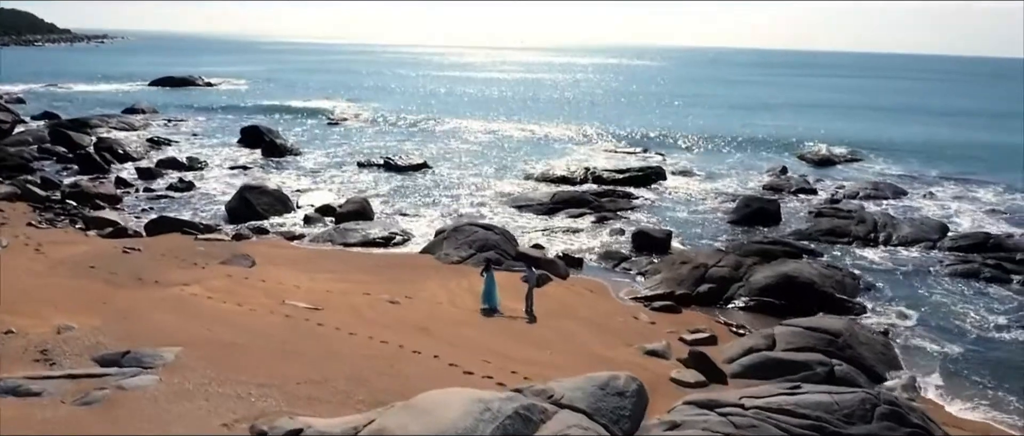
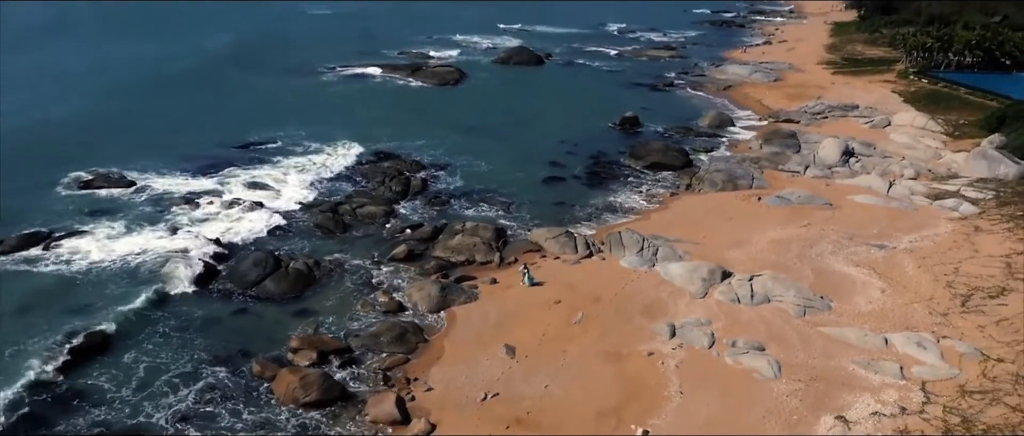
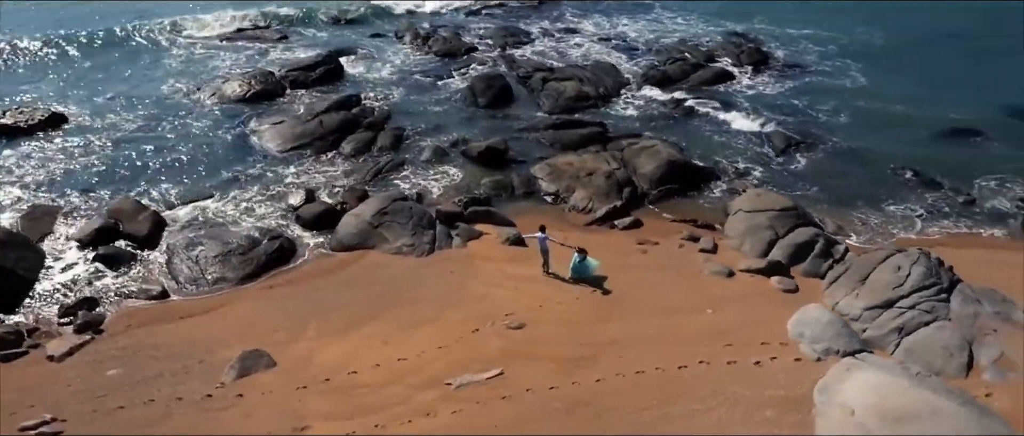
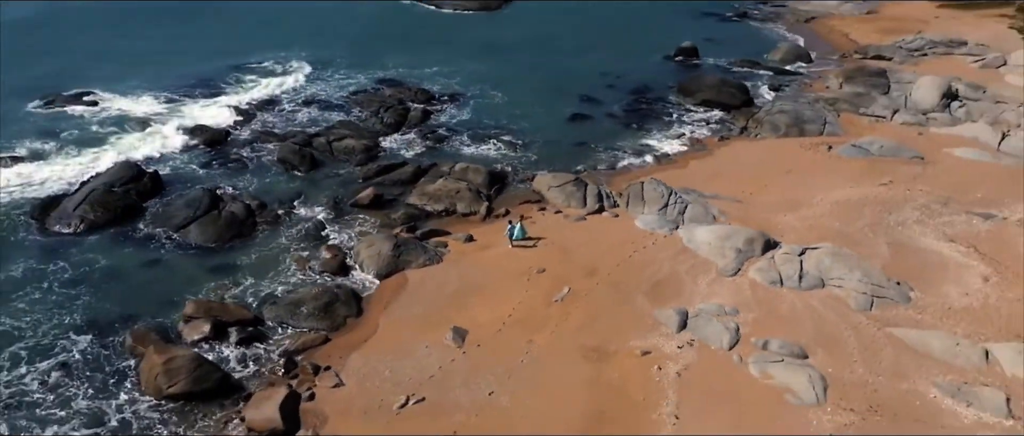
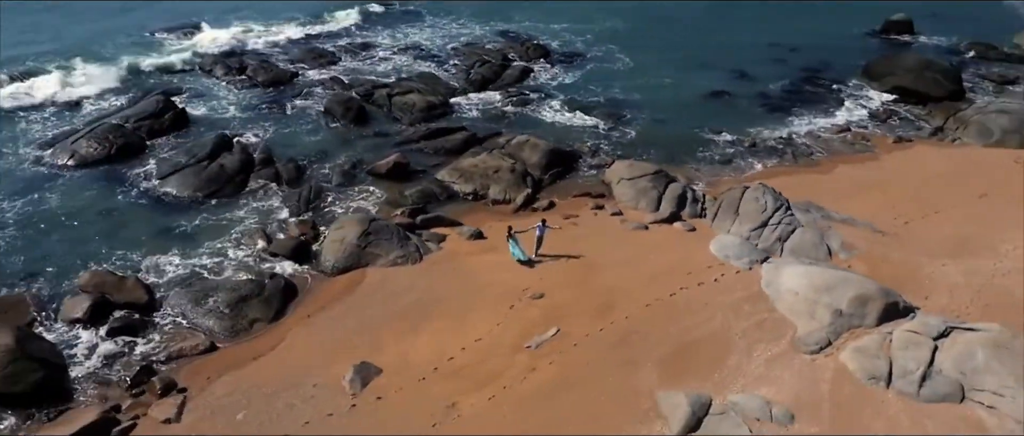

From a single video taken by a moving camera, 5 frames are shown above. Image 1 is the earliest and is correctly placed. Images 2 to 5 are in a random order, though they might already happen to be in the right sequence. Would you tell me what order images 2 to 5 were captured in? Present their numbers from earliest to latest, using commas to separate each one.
3, 5, 4, 2
